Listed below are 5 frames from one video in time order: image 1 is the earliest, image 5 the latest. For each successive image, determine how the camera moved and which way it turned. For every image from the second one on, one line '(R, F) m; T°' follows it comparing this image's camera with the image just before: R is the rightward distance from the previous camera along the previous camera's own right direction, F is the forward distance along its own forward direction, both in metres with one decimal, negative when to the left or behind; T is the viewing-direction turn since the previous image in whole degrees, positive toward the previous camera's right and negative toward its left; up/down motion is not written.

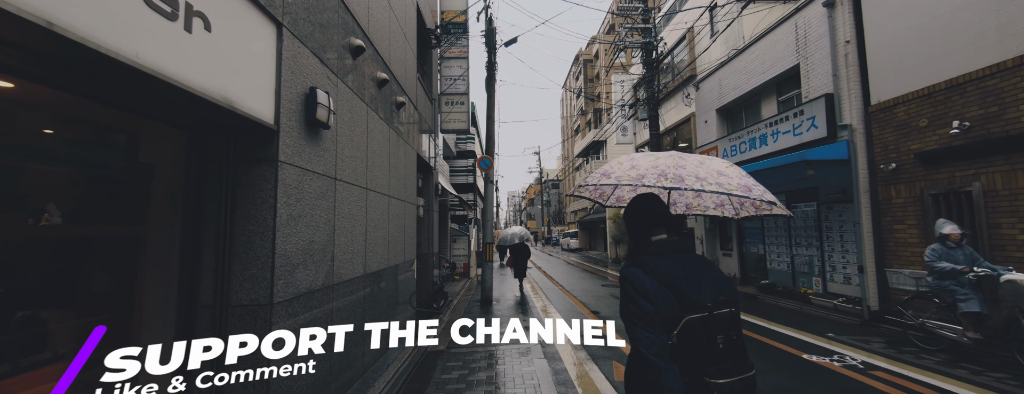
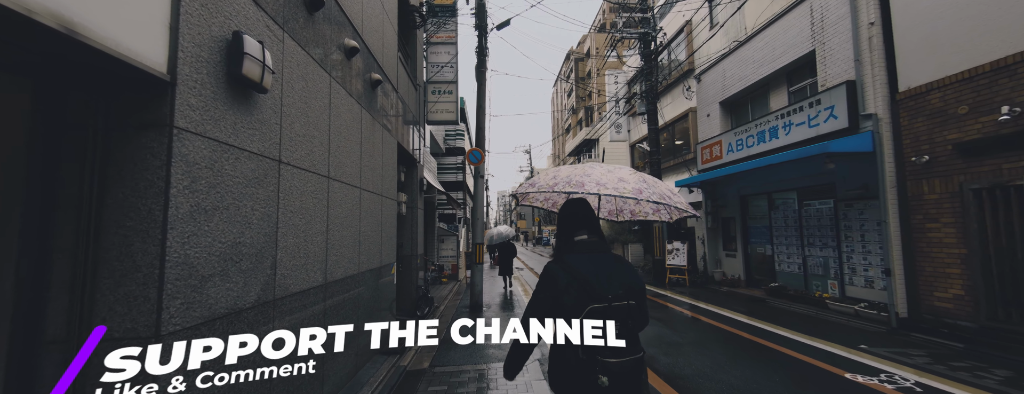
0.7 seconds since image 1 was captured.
(-0.1, +0.8) m; +2°
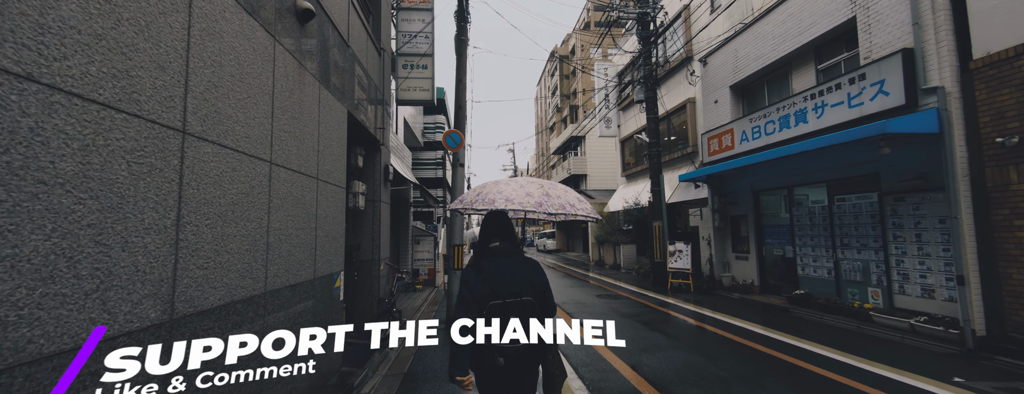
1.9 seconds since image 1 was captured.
(-0.1, +1.5) m; +3°
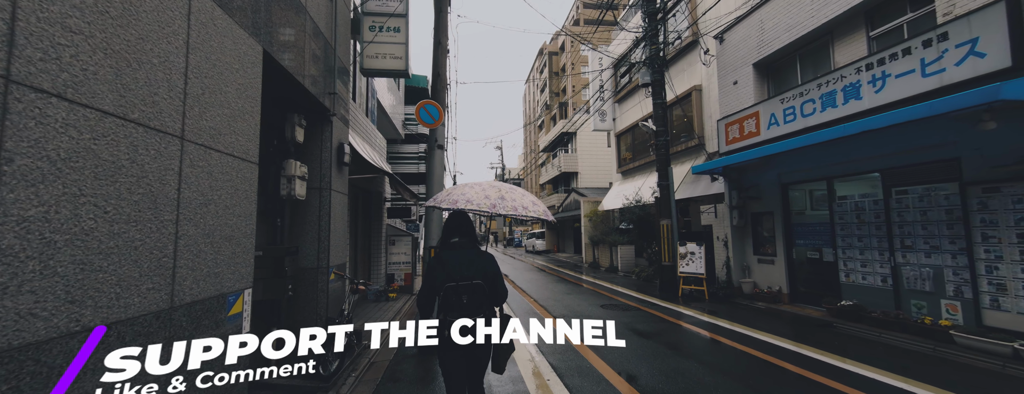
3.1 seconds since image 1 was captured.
(-0.1, +1.5) m; +2°
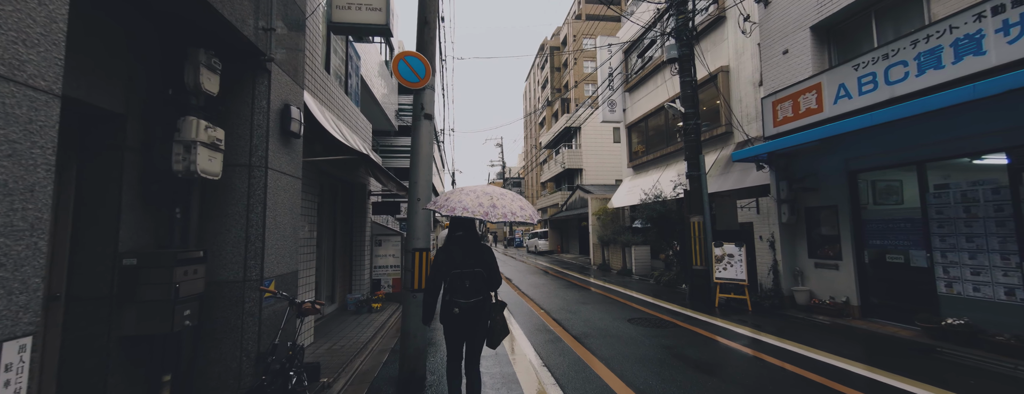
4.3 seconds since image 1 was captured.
(-0.1, +1.5) m; 0°
